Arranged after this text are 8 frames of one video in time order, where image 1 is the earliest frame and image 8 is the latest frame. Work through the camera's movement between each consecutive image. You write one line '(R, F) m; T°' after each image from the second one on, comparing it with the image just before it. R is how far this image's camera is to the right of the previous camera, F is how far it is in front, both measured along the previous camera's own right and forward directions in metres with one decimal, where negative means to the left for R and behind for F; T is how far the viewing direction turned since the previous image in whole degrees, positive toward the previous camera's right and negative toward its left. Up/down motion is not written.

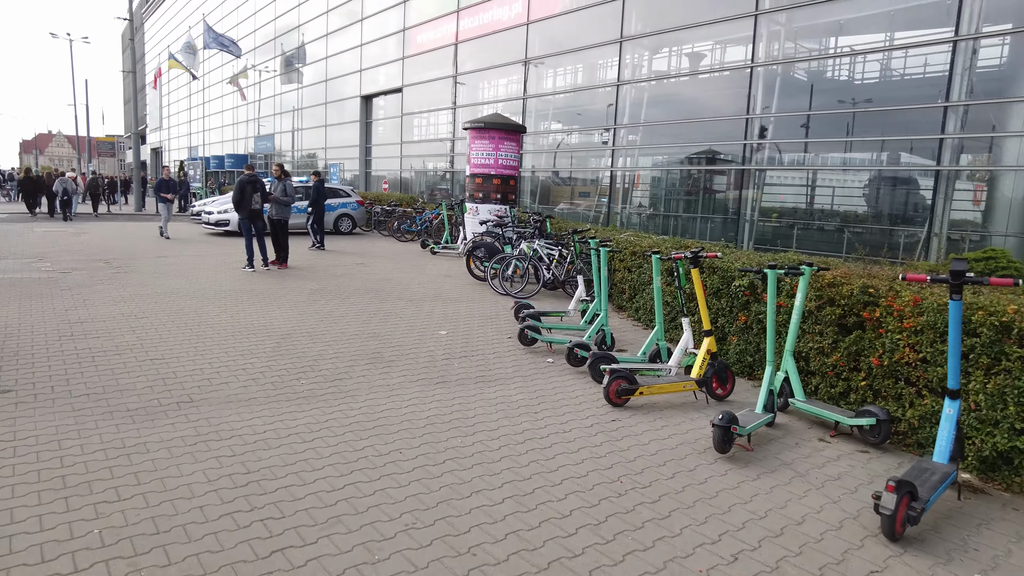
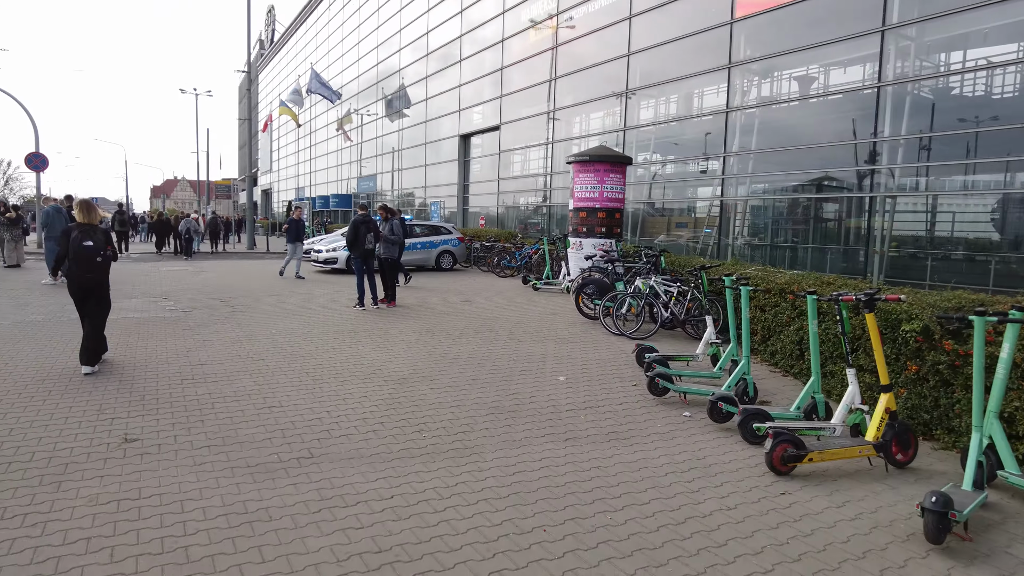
(-0.3, +0.4) m; -8°
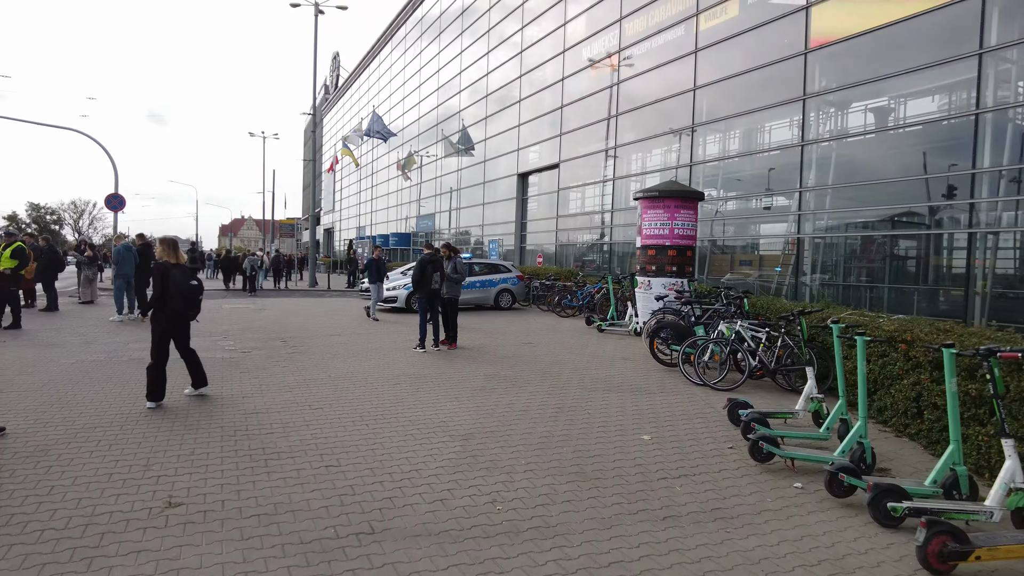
(-0.2, +0.5) m; -5°
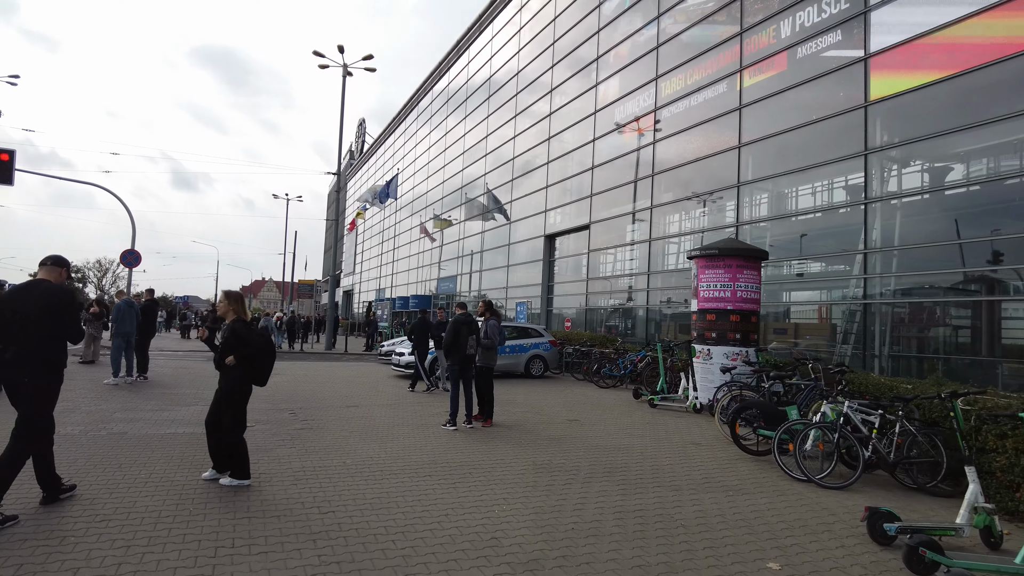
(-0.4, +1.3) m; -2°
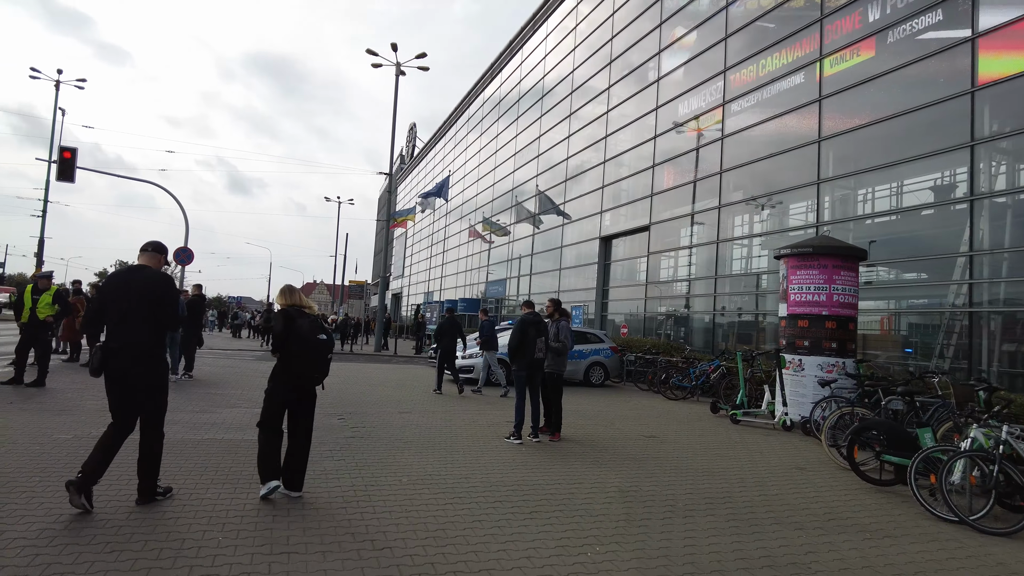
(-0.3, +0.9) m; -4°
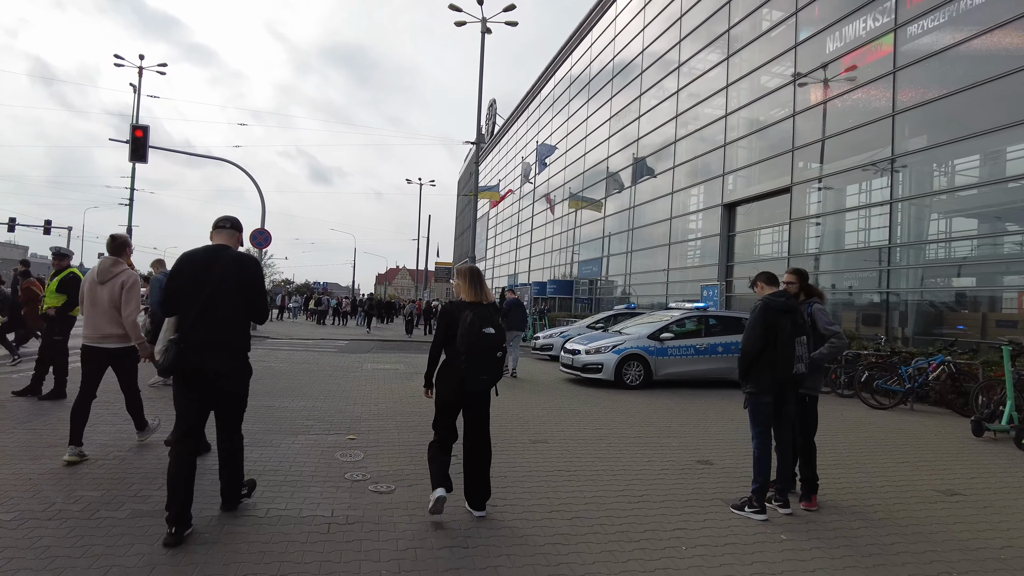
(-1.0, +3.0) m; -7°
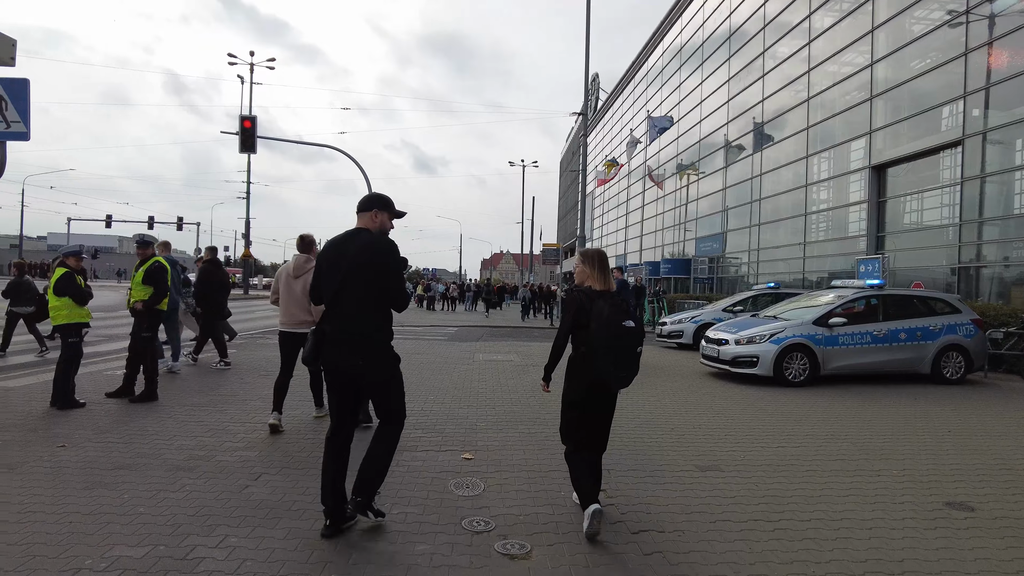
(-0.4, +1.4) m; -9°
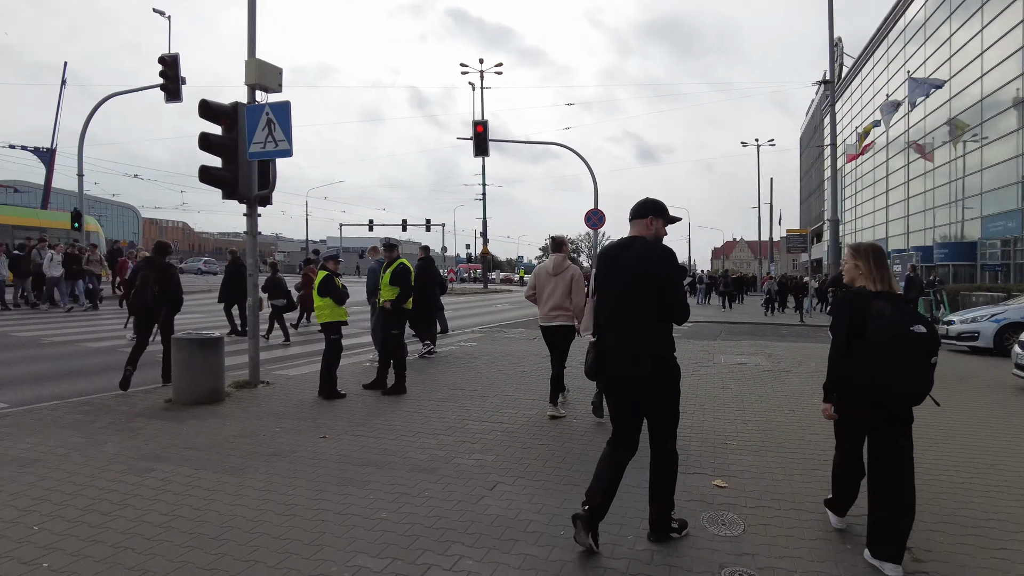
(-0.2, +0.5) m; -20°
